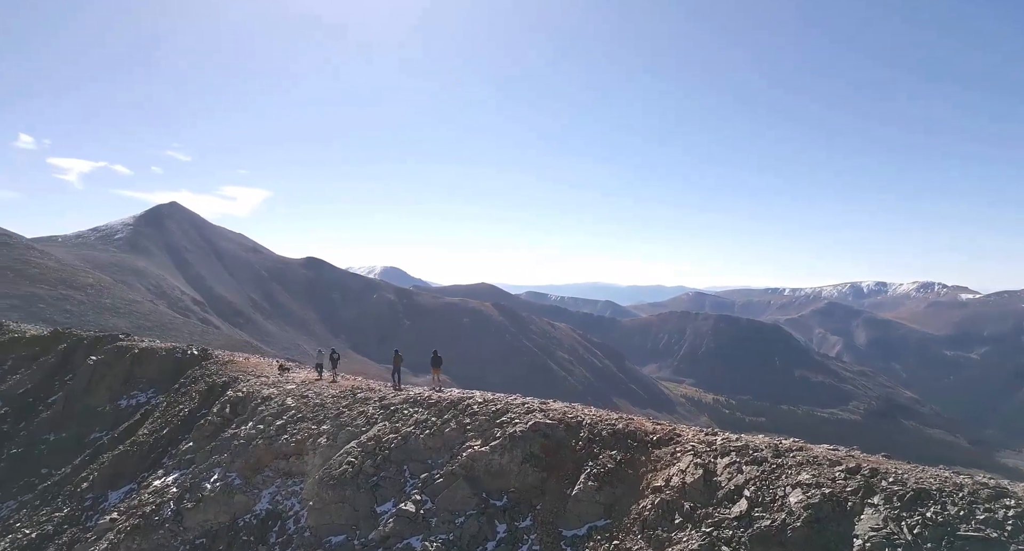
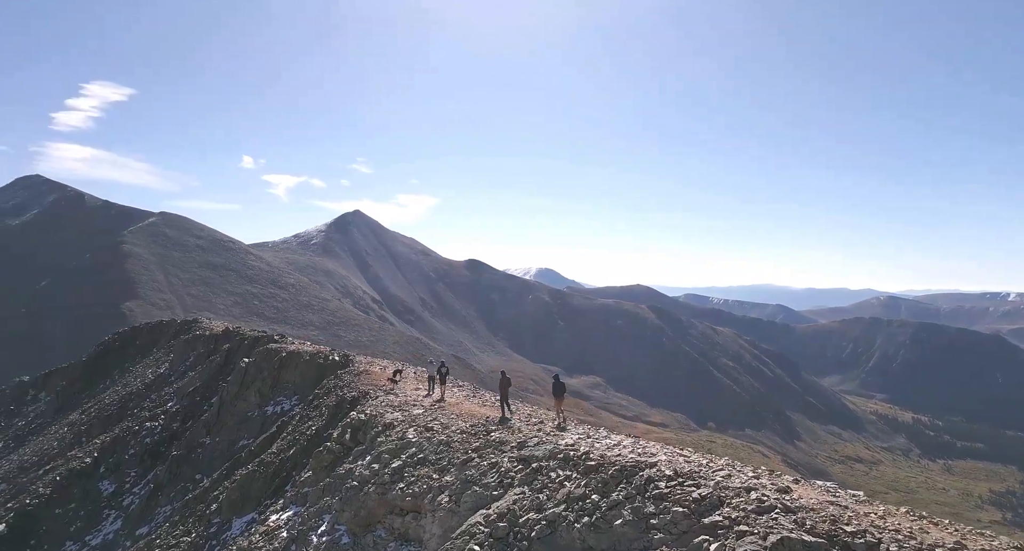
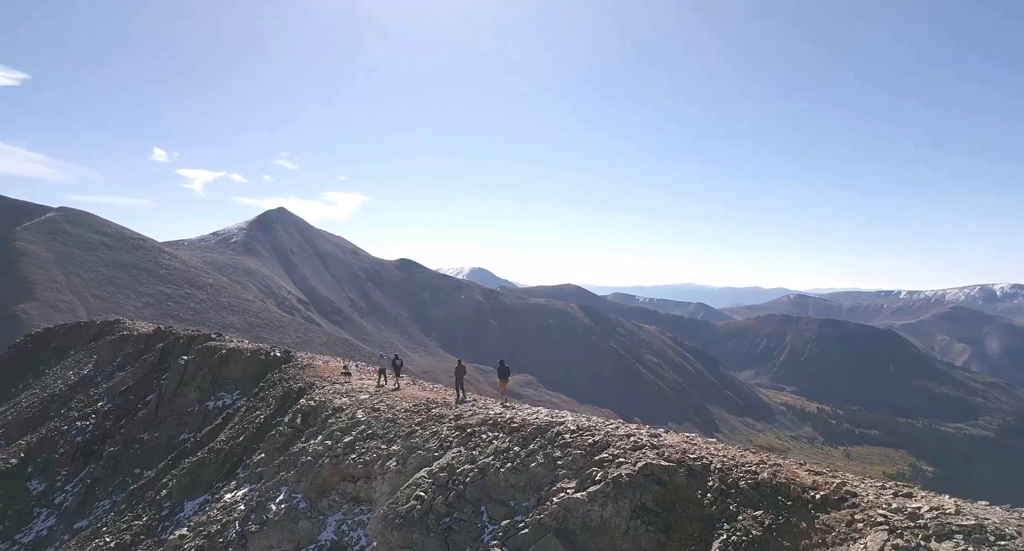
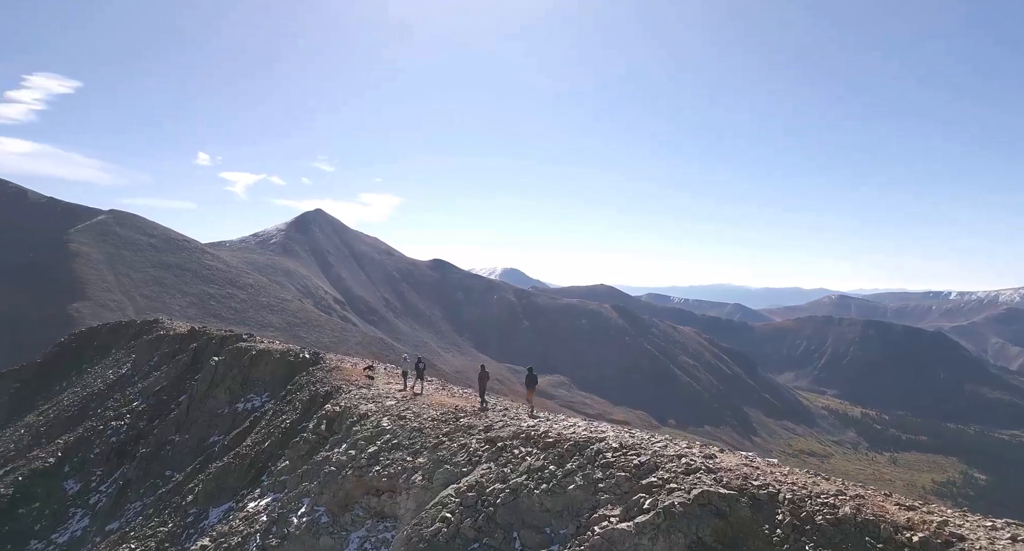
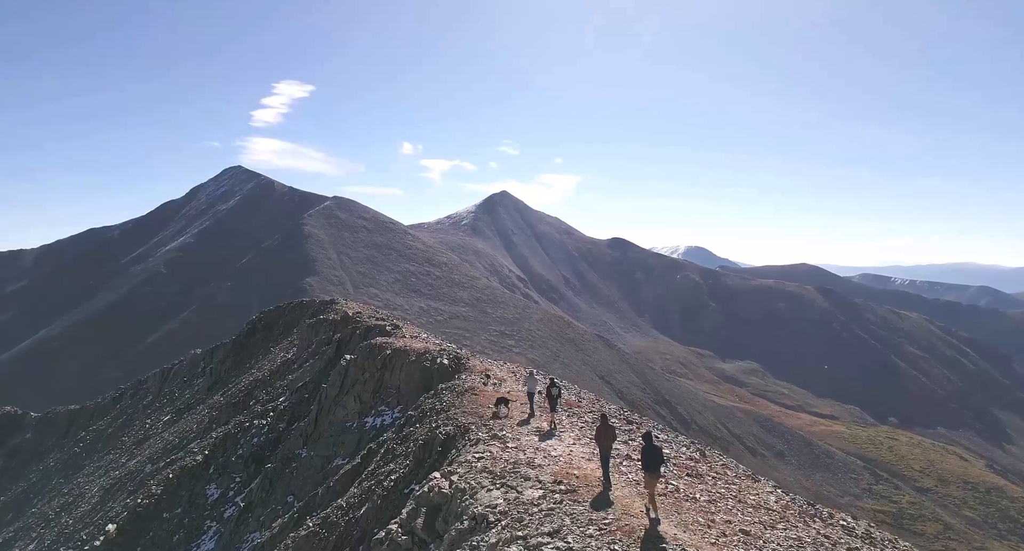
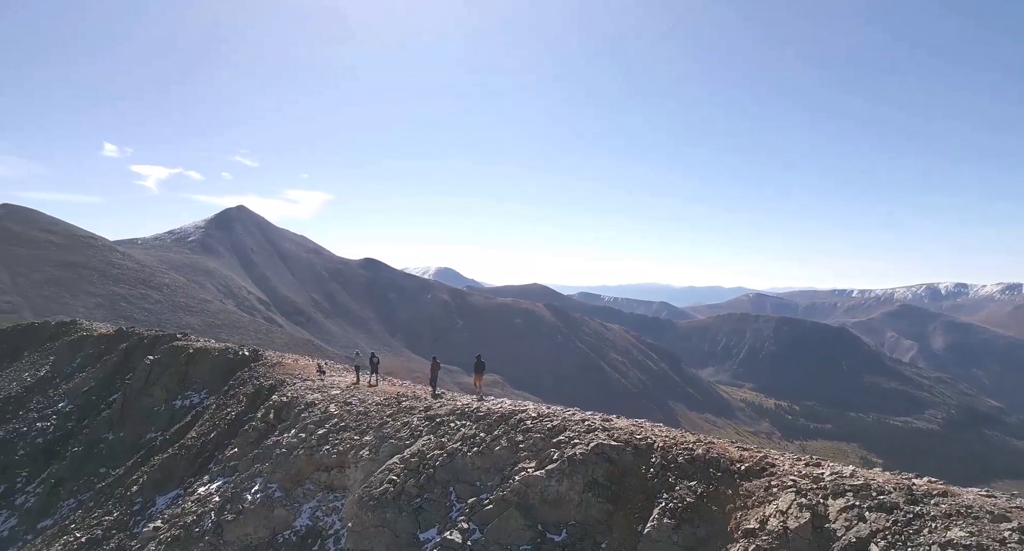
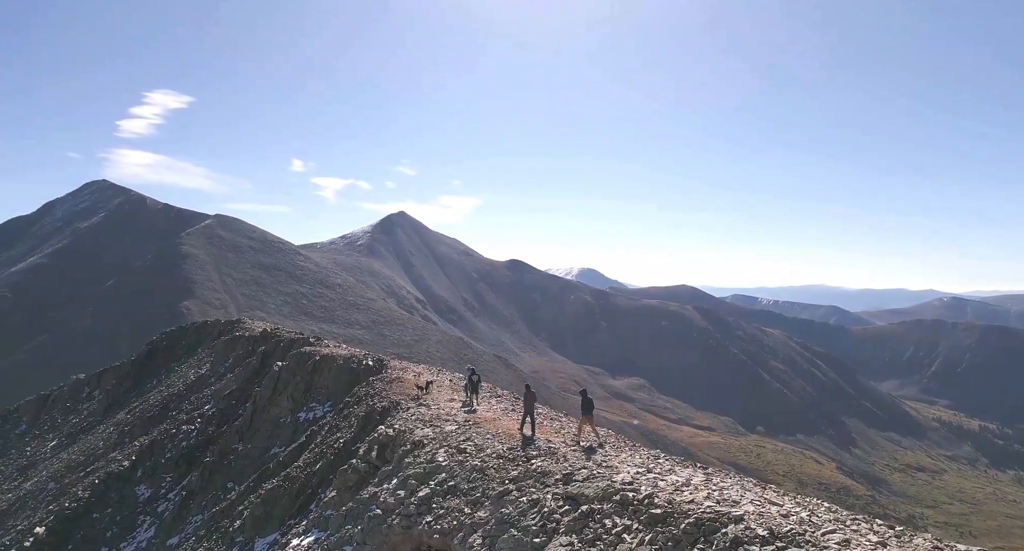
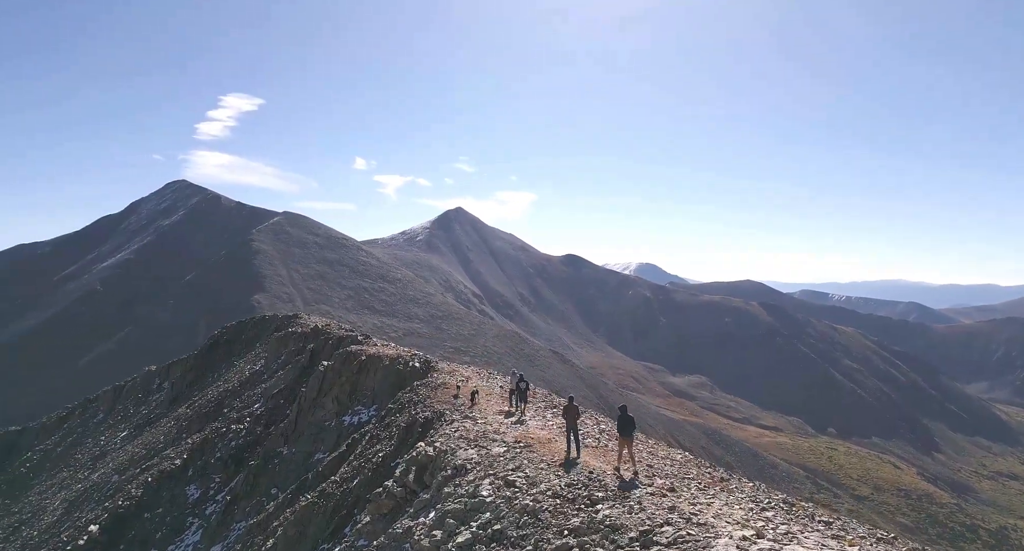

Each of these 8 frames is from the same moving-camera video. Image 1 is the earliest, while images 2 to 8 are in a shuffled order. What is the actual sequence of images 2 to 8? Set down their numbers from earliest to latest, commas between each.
6, 3, 4, 2, 7, 8, 5
